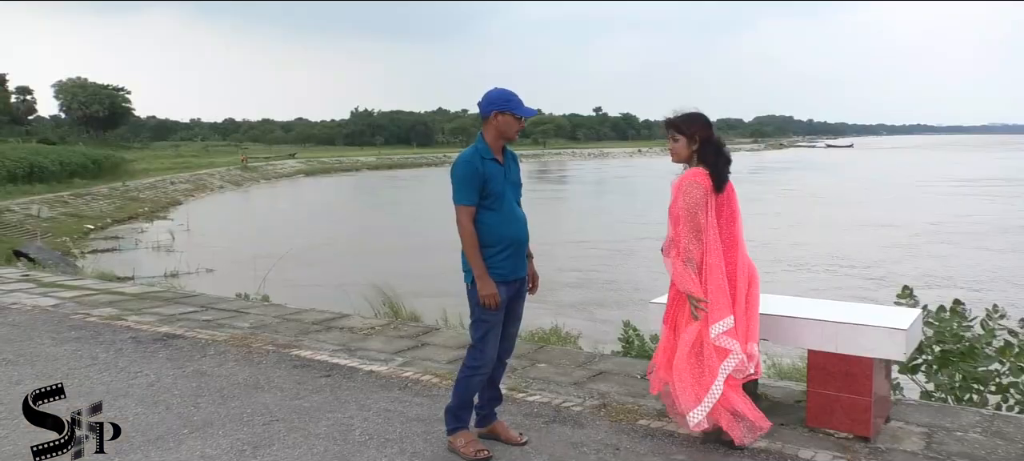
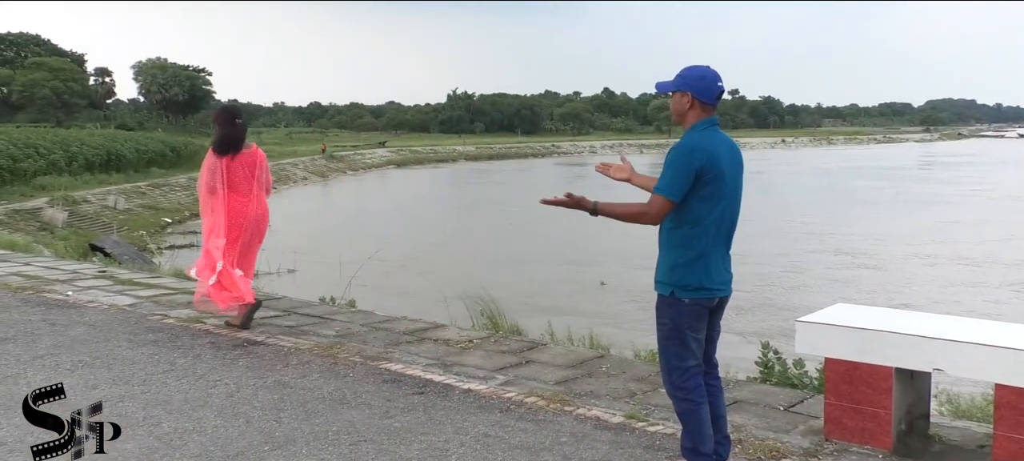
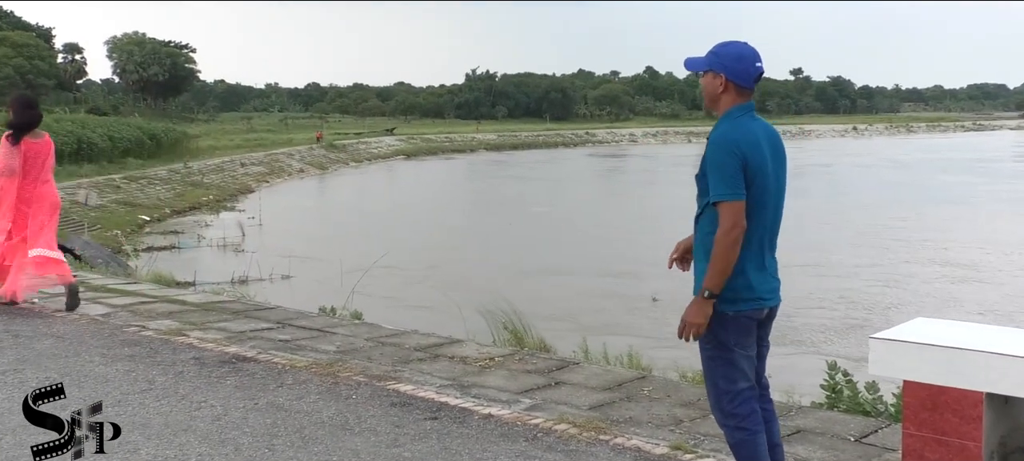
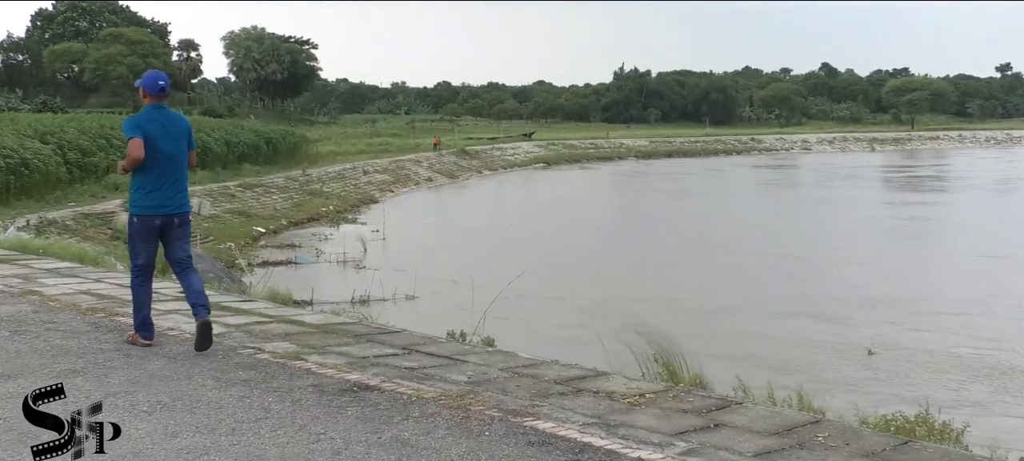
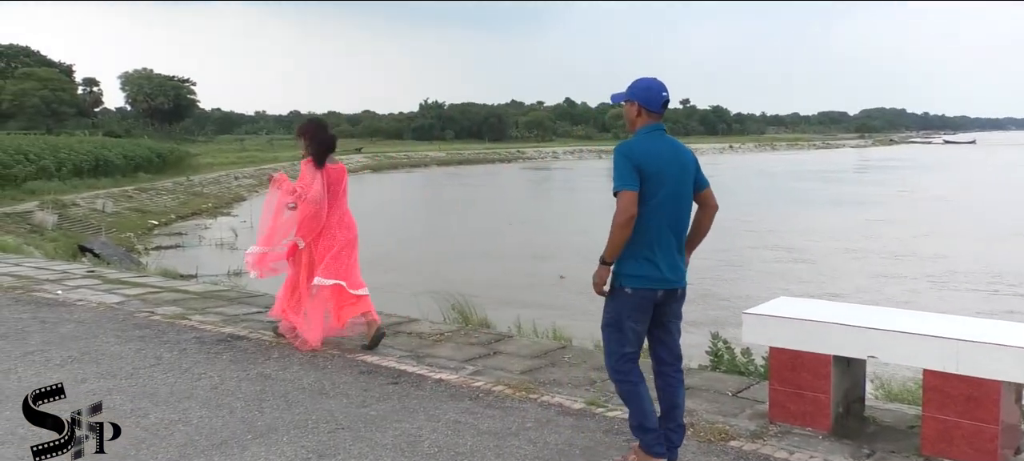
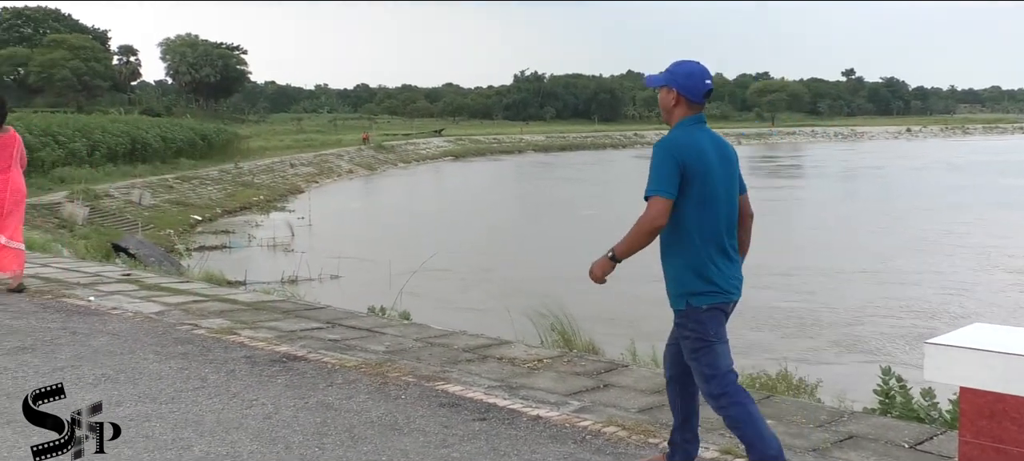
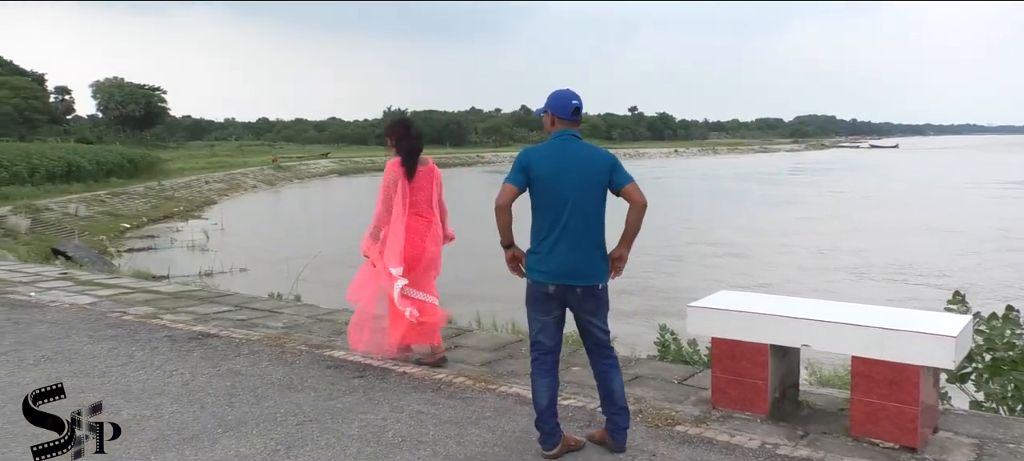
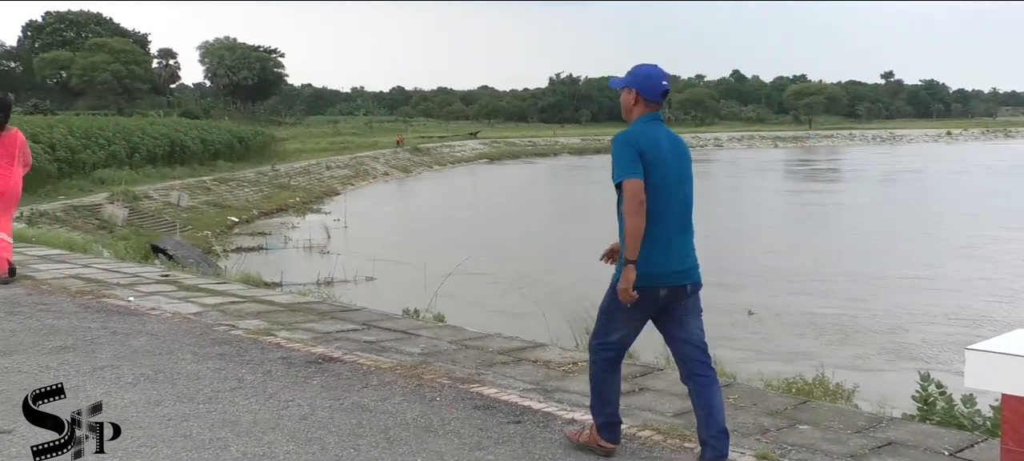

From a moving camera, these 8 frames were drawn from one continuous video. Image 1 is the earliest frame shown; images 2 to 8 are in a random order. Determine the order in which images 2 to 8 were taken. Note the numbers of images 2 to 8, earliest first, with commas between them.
7, 5, 2, 3, 6, 8, 4
